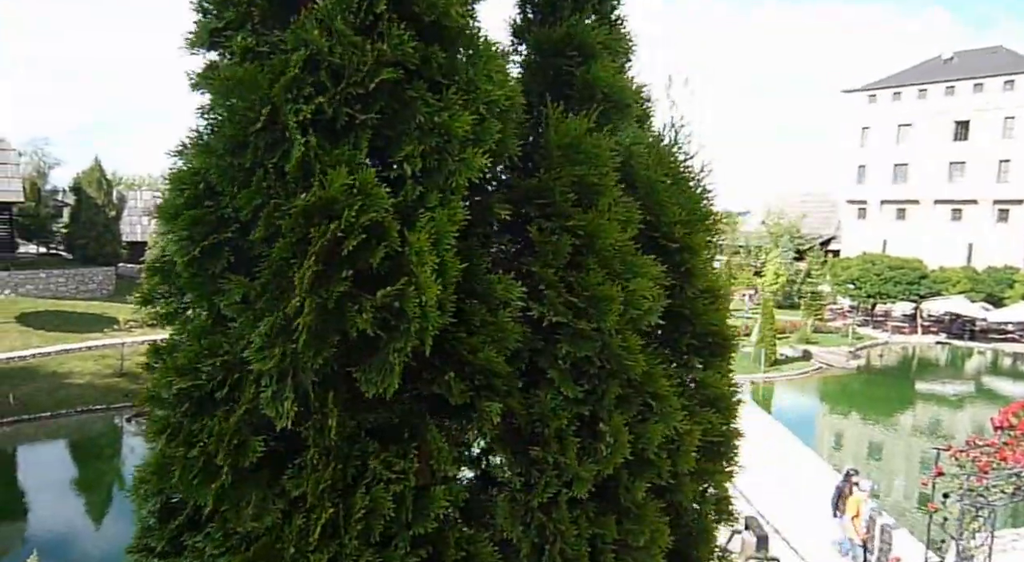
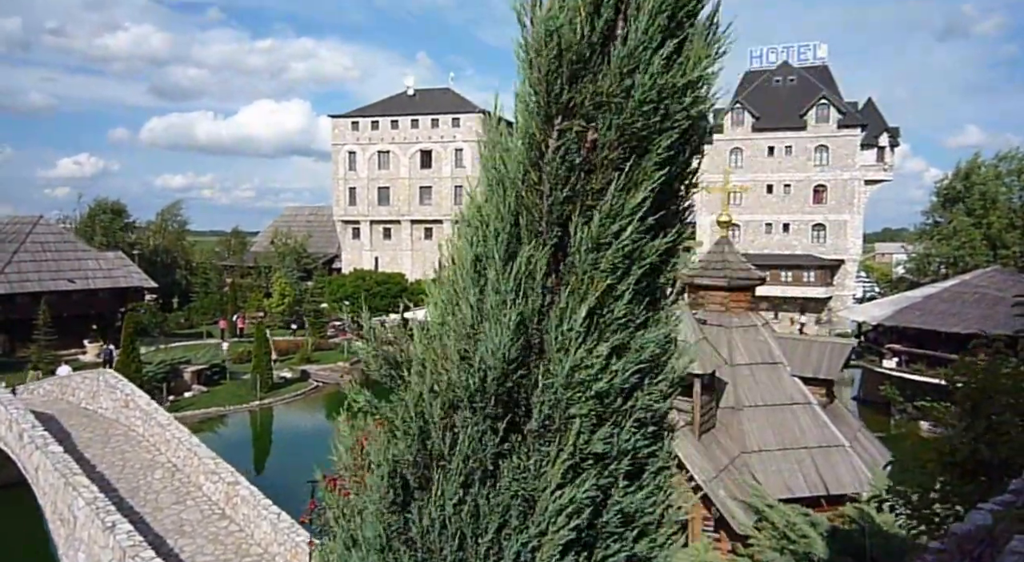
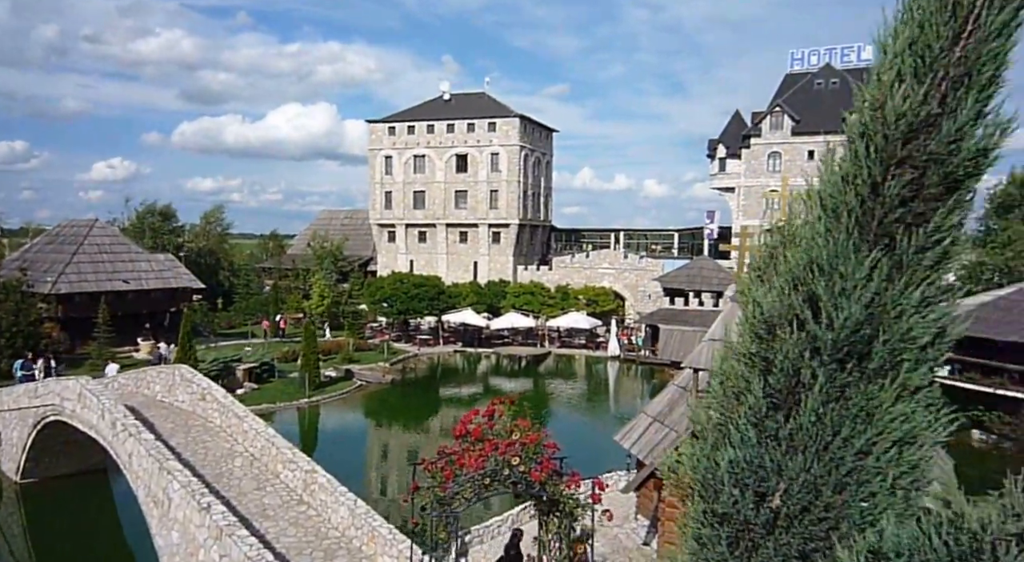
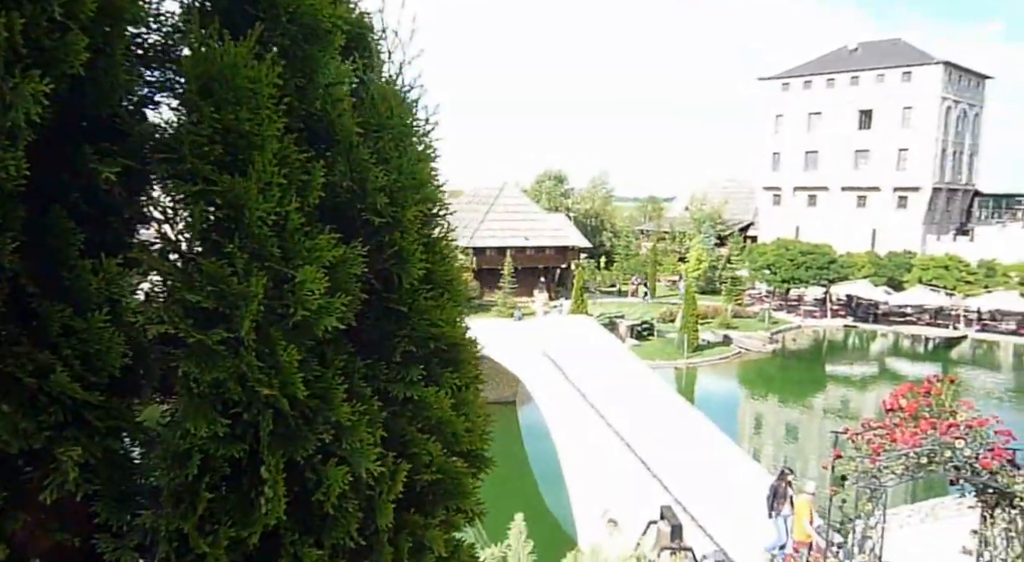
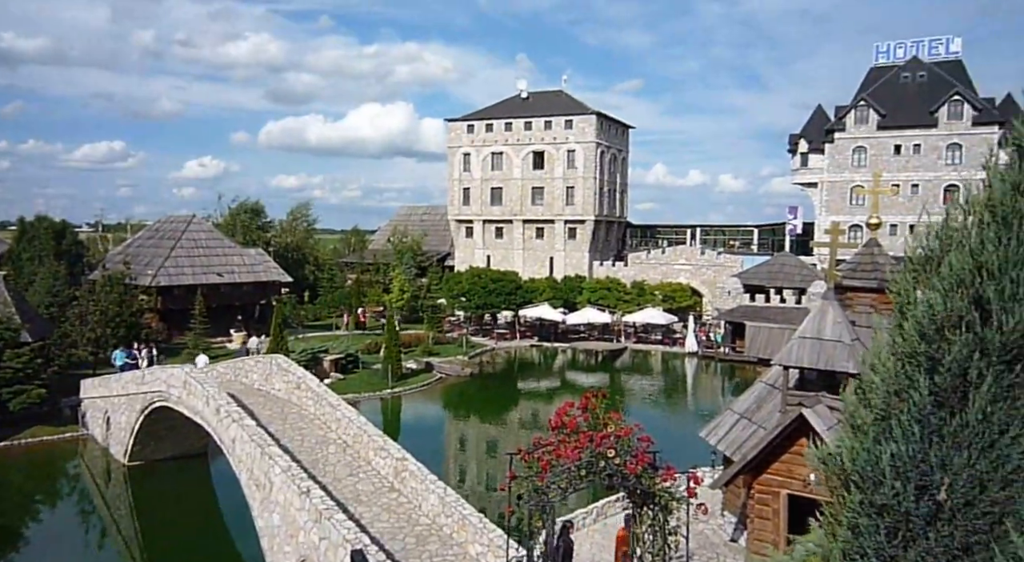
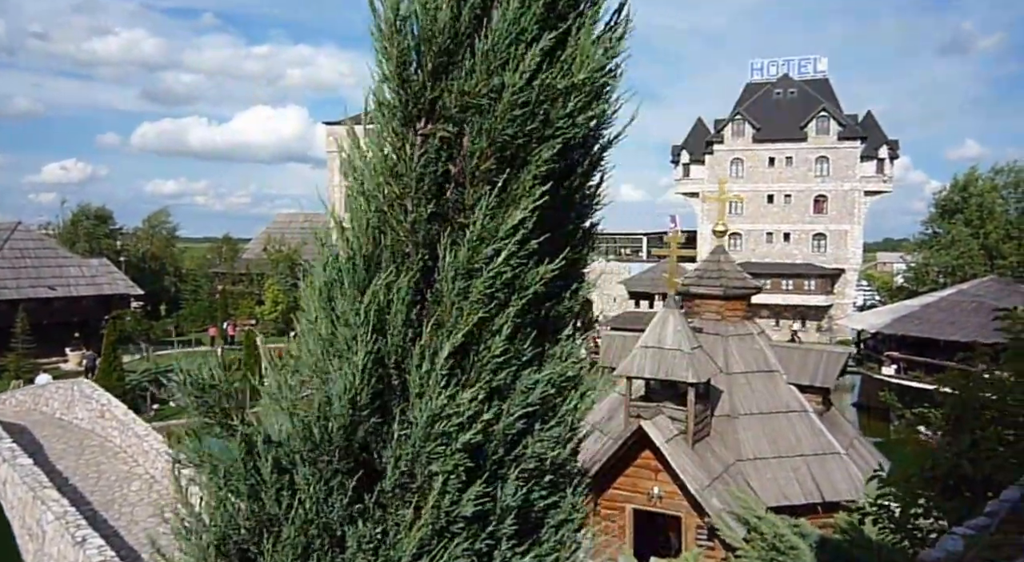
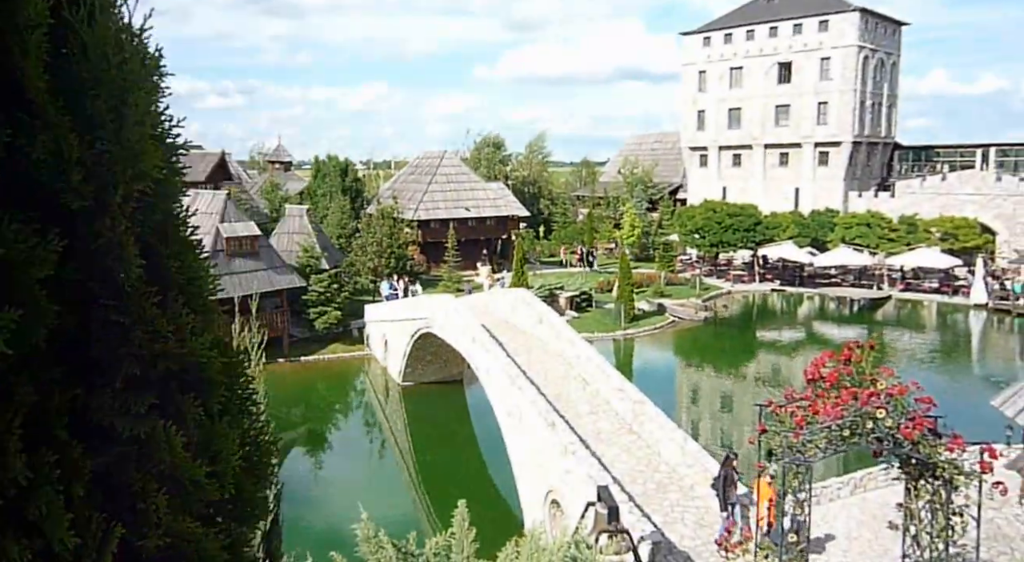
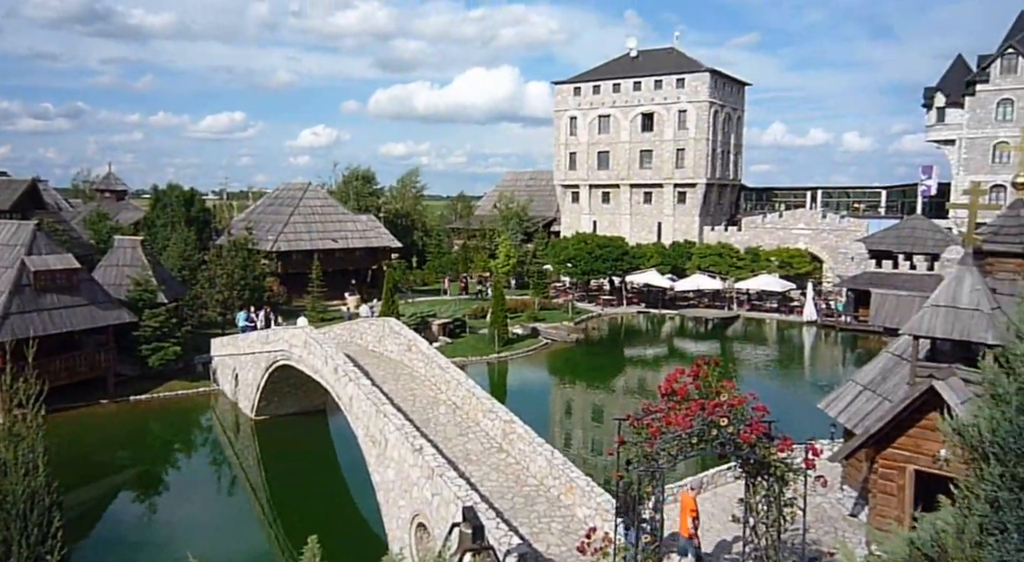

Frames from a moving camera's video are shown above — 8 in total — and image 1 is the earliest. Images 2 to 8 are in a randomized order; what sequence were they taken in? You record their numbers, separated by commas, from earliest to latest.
4, 7, 8, 5, 3, 2, 6
